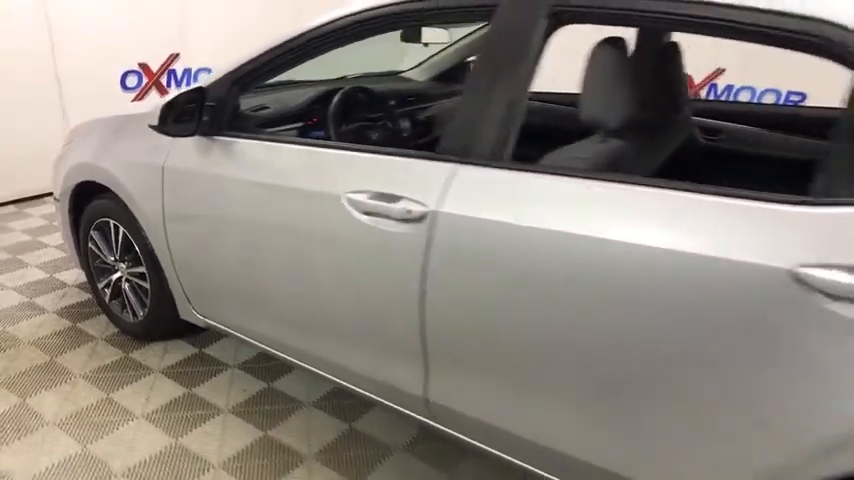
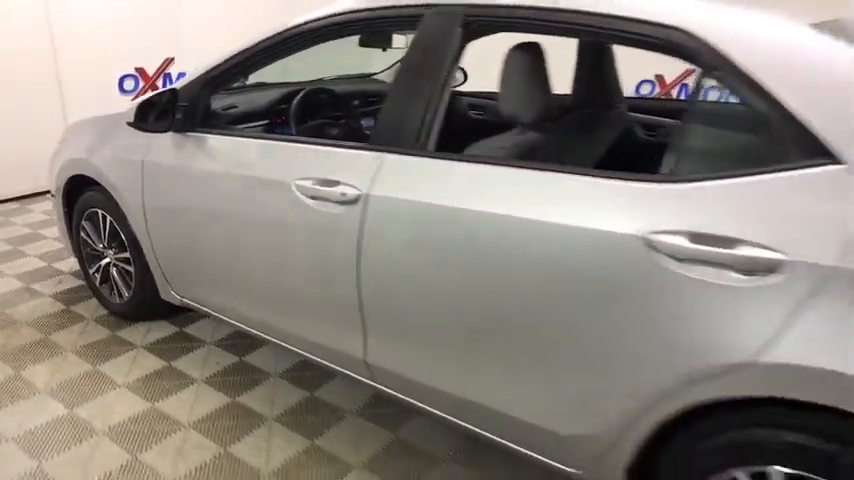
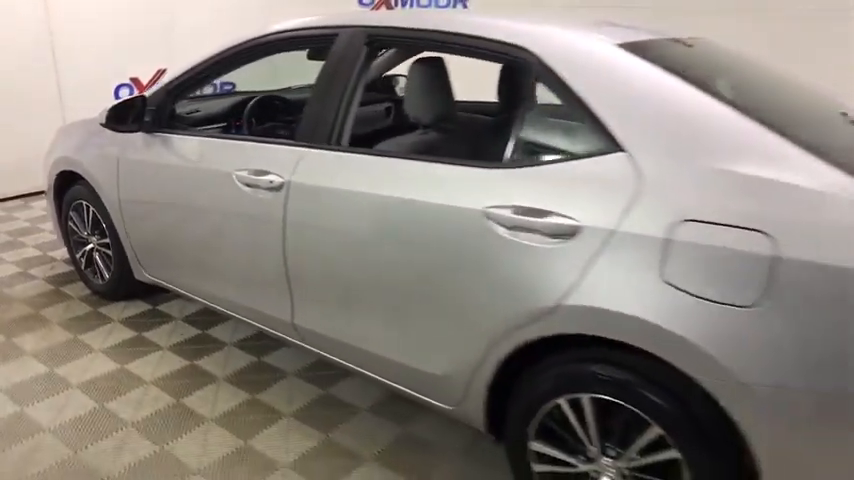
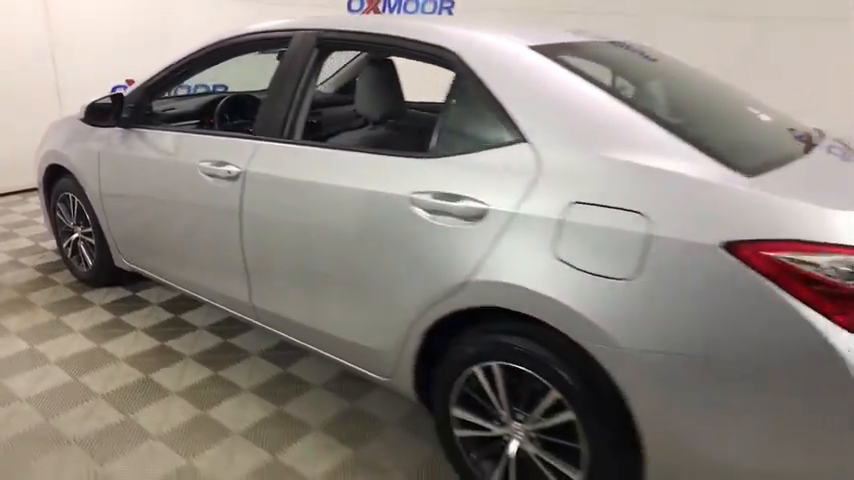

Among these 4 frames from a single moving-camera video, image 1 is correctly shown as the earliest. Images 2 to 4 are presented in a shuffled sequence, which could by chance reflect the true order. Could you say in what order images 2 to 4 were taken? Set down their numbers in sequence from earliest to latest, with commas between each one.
2, 3, 4
